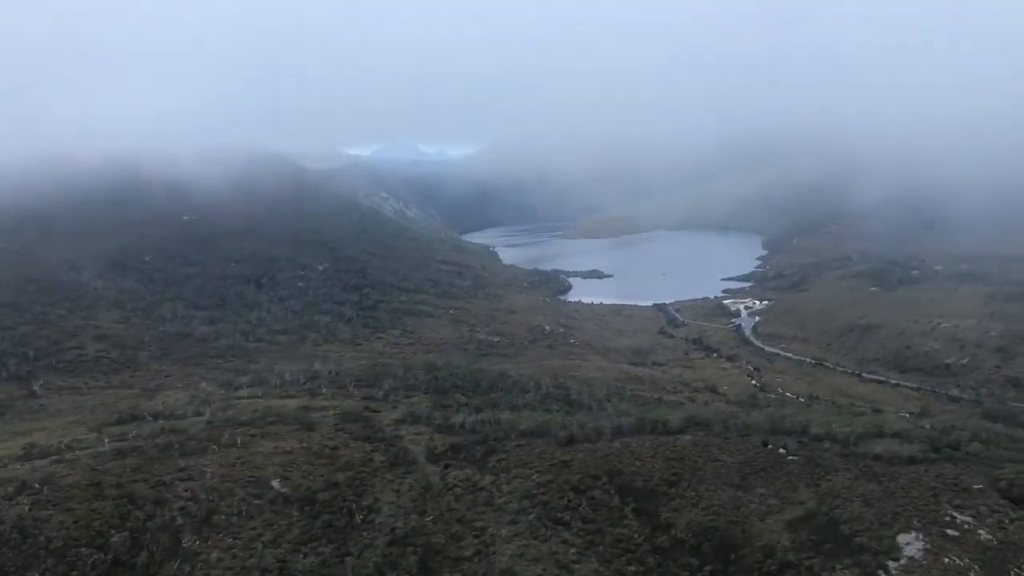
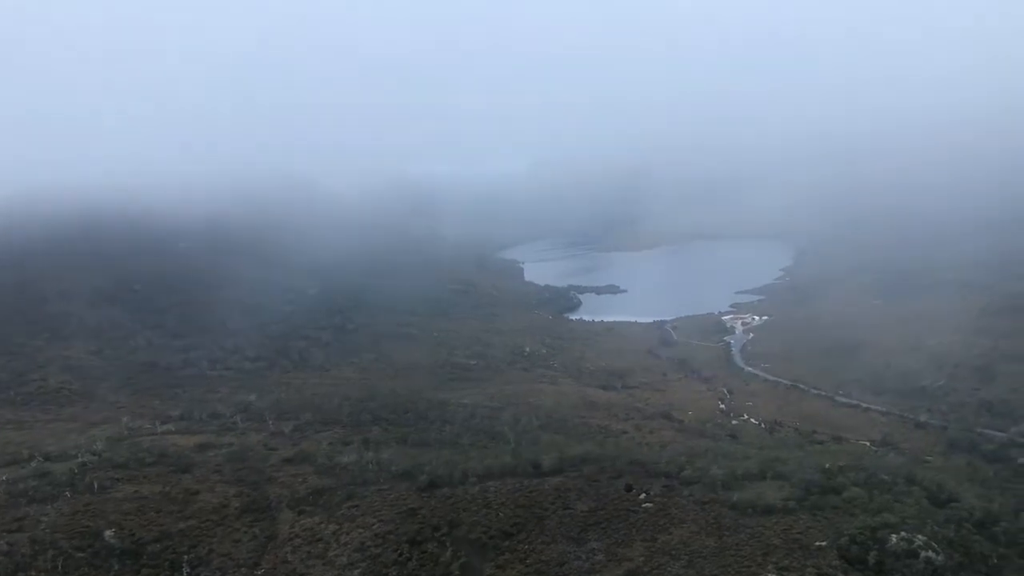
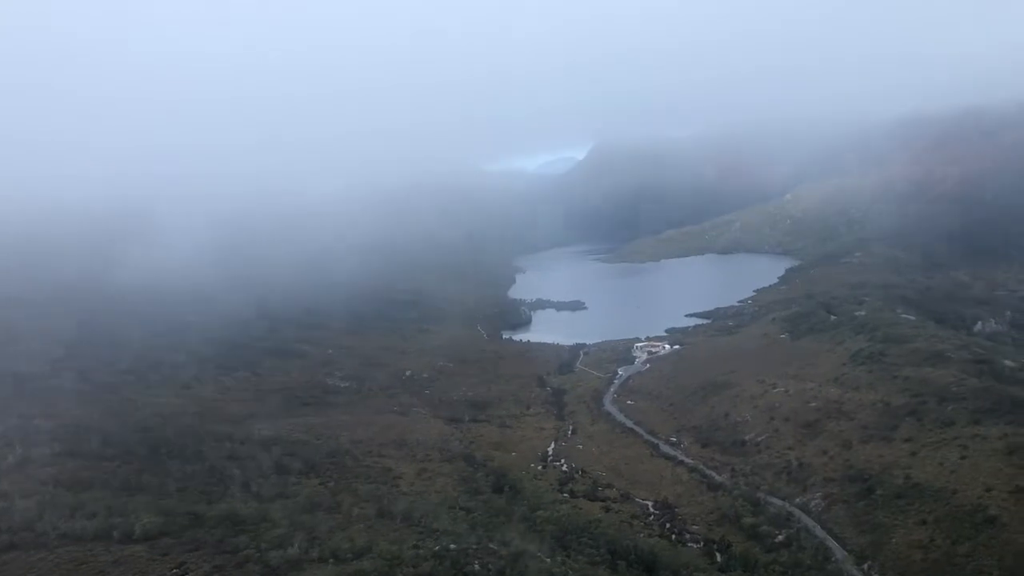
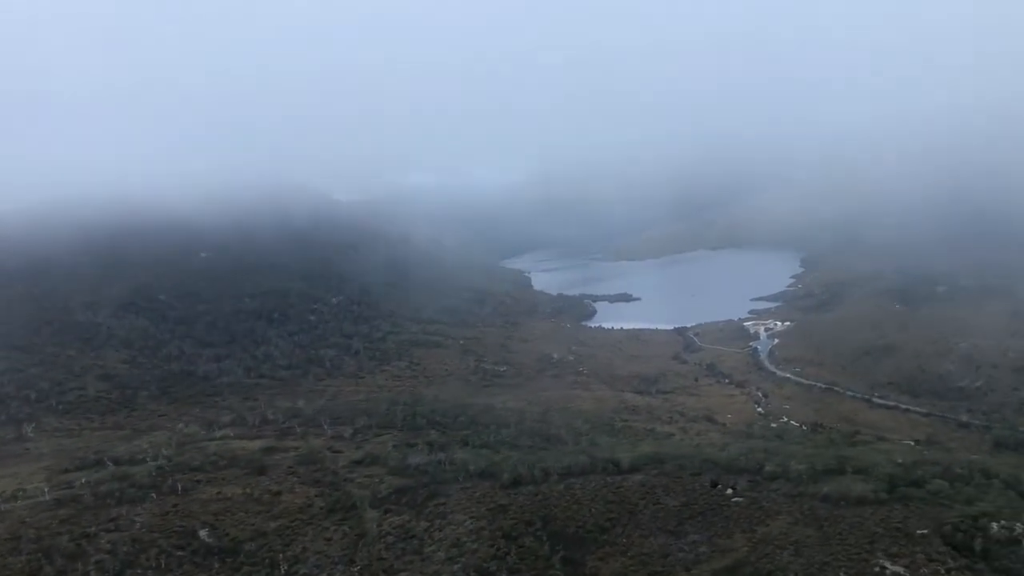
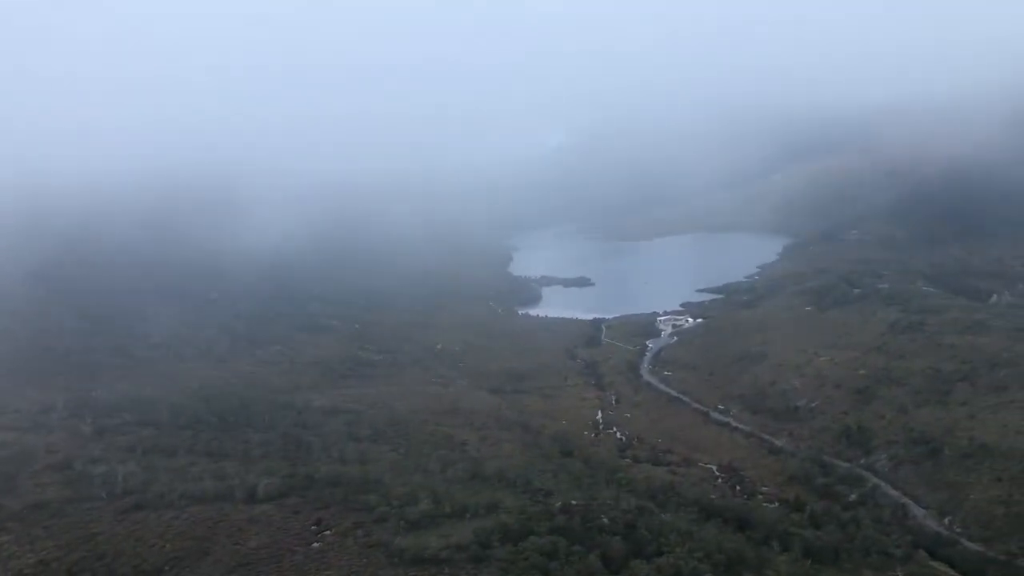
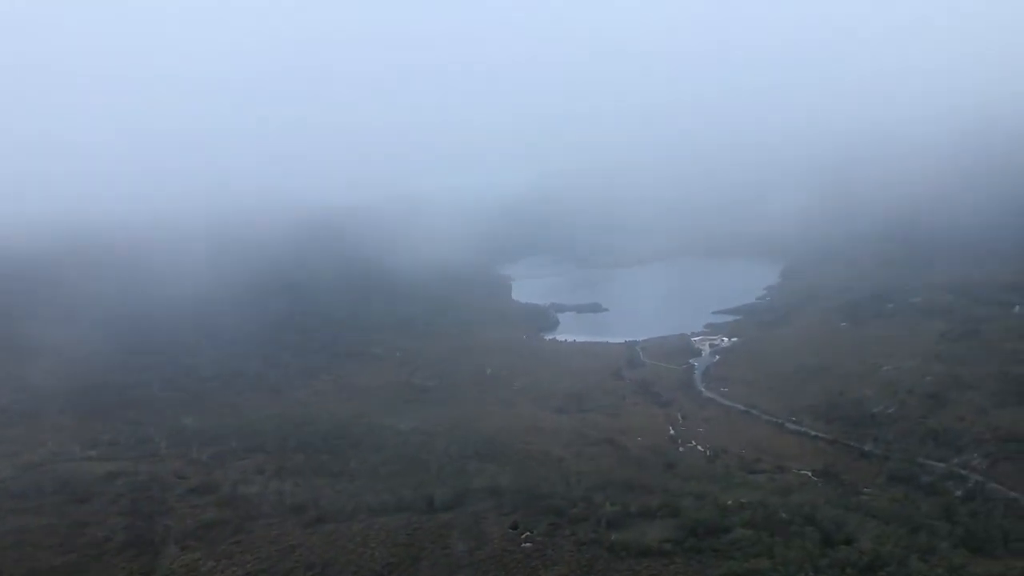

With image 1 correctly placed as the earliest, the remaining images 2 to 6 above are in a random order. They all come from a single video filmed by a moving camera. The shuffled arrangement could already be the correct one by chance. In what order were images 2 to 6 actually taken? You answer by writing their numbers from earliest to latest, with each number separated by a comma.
4, 2, 6, 5, 3
